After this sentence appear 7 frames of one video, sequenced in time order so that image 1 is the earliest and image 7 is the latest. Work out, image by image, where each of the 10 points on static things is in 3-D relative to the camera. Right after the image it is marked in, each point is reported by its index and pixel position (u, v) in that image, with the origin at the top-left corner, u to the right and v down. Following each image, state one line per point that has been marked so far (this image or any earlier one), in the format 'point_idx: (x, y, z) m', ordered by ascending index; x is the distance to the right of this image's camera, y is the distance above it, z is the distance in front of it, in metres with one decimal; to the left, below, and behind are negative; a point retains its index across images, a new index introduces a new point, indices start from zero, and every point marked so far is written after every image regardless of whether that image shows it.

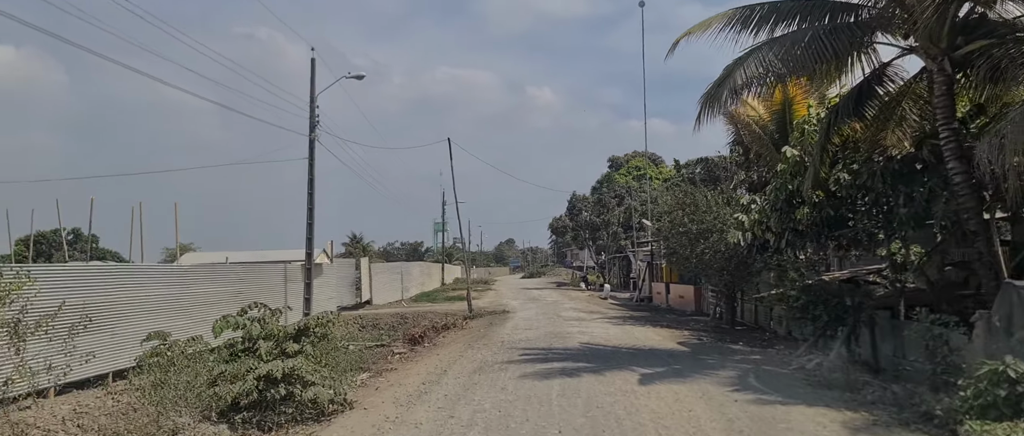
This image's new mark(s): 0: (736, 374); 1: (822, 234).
0: (+3.3, -2.3, +9.2) m
1: (+6.6, -0.3, +13.3) m
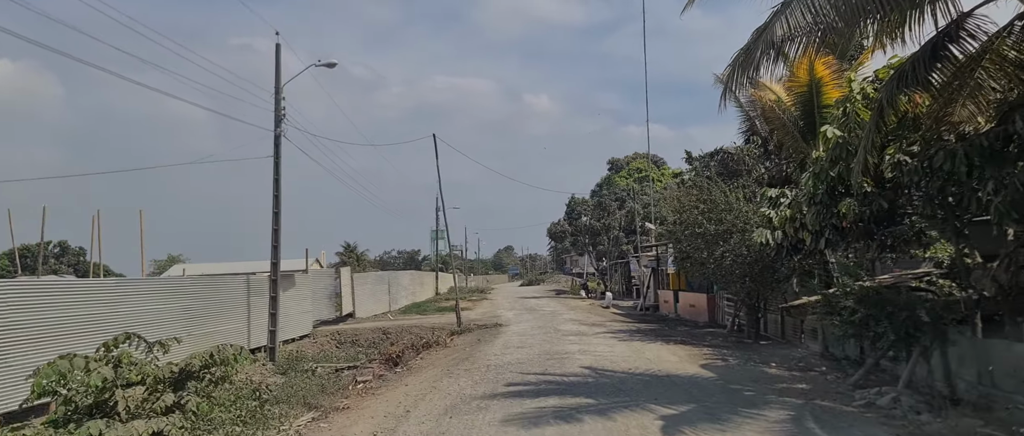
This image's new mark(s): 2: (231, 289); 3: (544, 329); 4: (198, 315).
0: (+3.1, -2.2, +7.0) m
1: (+6.4, -0.2, +11.1) m
2: (-7.7, -2.1, +17.4) m
3: (+0.9, -3.4, +18.7) m
4: (-8.0, -2.6, +16.1) m
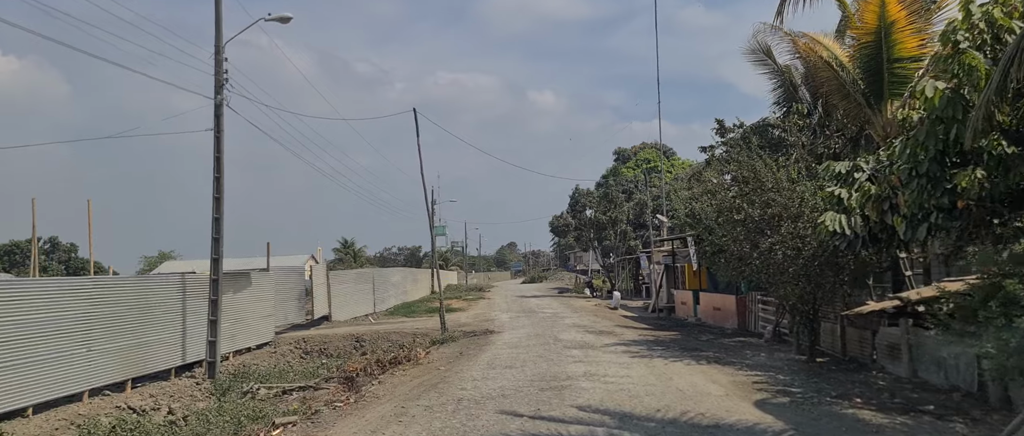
0: (+2.8, -1.9, +3.8) m
1: (+6.1, +0.1, +7.8) m
2: (-7.9, -1.8, +14.3) m
3: (+0.7, -3.0, +15.6) m
4: (-8.2, -2.3, +13.0) m
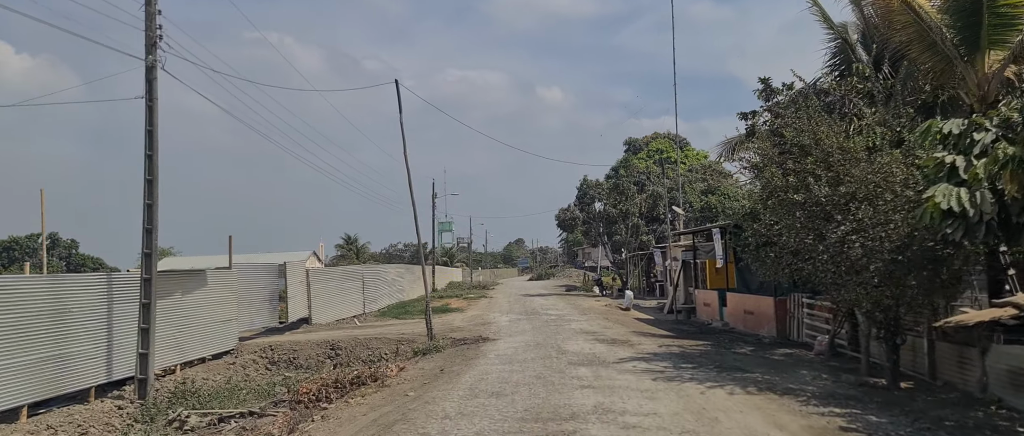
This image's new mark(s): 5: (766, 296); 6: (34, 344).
0: (+2.5, -1.7, +1.1) m
1: (+5.9, +0.3, +5.1) m
2: (-8.0, -1.5, +11.7) m
3: (+0.6, -2.8, +13.0) m
4: (-8.3, -2.0, +10.5) m
5: (+6.1, -1.9, +15.1) m
6: (-8.3, -2.1, +10.8) m
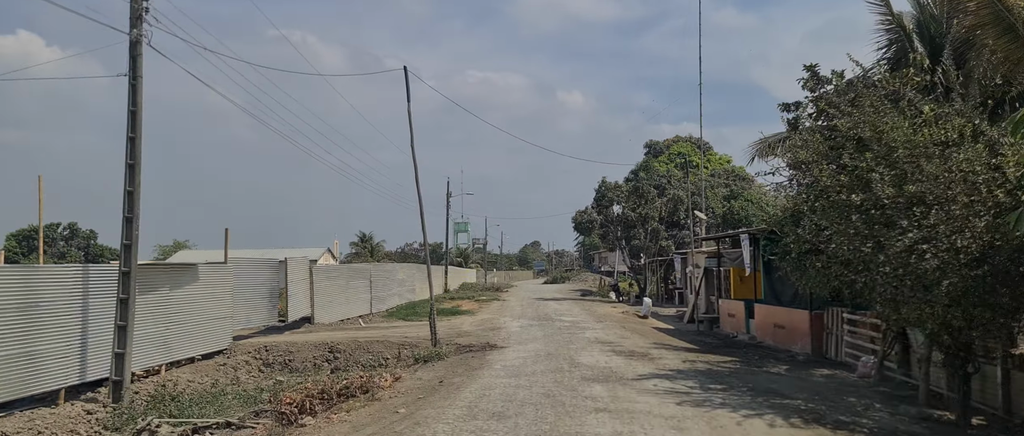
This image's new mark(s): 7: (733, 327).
0: (+2.4, -1.7, -0.1) m
1: (+5.9, +0.2, +3.9) m
2: (-7.9, -1.3, +10.8) m
3: (+0.8, -2.8, +11.8) m
4: (-8.2, -1.8, +9.6) m
5: (+6.4, -2.0, +13.8) m
6: (-8.1, -1.9, +9.9) m
7: (+6.5, -3.2, +18.2) m
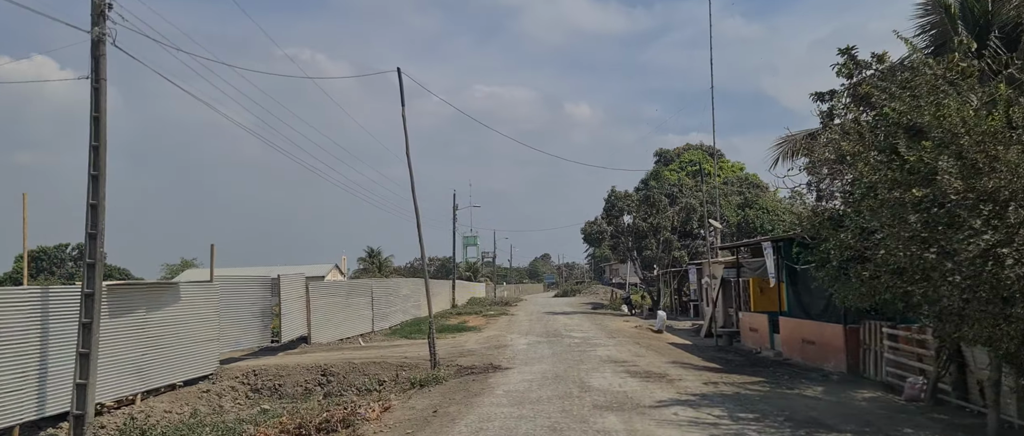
0: (+2.2, -1.6, -1.2) m
1: (+5.8, +0.3, +2.7) m
2: (-7.8, -1.5, +9.9) m
3: (+0.8, -2.9, +10.7) m
4: (-8.2, -2.0, +8.6) m
5: (+6.5, -2.1, +12.6) m
6: (-8.1, -2.1, +8.9) m
7: (+6.6, -3.4, +16.9) m
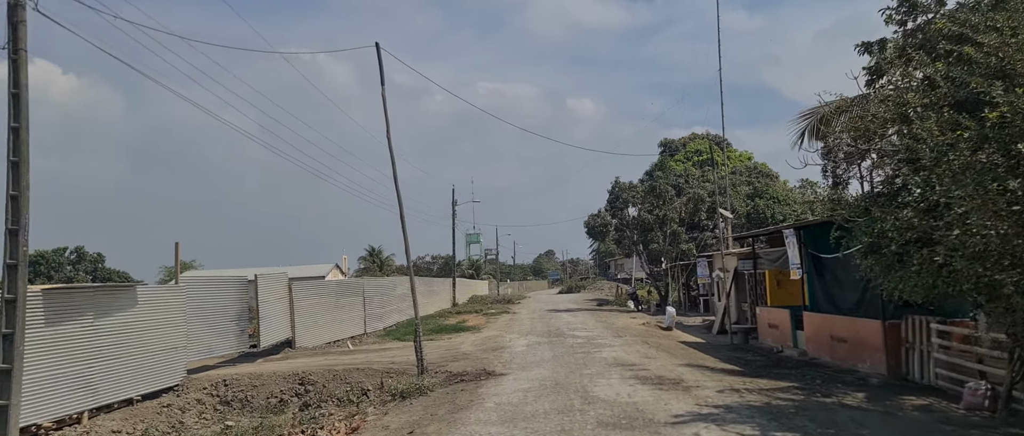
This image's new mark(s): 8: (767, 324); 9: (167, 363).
0: (+2.0, -1.4, -2.7) m
1: (+5.6, +0.6, +1.2) m
2: (-8.0, -1.5, +8.5) m
3: (+0.7, -2.7, +9.2) m
4: (-8.3, -2.0, +7.2) m
5: (+6.3, -1.8, +11.2) m
6: (-8.3, -2.1, +7.5) m
7: (+6.6, -3.0, +15.5) m
8: (+6.6, -2.7, +16.2) m
9: (-7.3, -3.1, +13.2) m
